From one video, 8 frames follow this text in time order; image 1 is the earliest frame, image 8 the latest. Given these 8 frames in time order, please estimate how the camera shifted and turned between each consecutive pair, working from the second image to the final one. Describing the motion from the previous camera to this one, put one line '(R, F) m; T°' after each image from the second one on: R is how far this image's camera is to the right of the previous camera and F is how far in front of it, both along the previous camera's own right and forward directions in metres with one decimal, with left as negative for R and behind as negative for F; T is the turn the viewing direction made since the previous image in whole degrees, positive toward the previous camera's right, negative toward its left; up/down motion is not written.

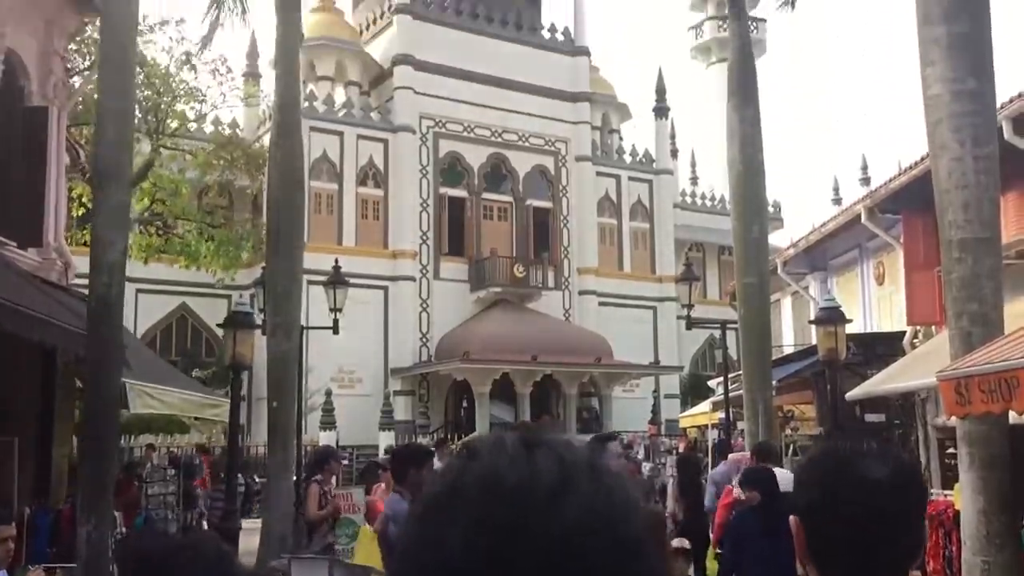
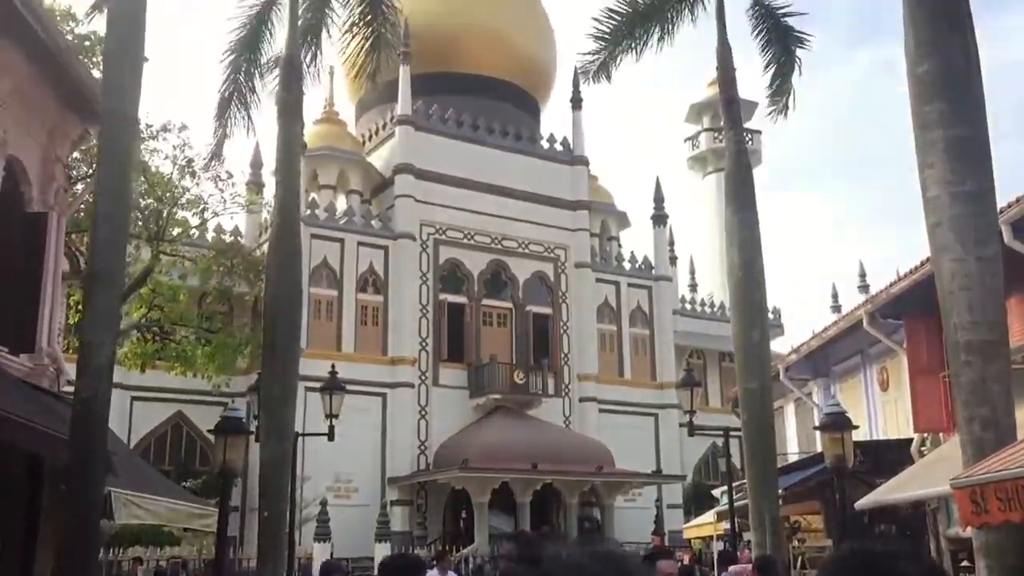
(0.0, +0.1) m; 0°
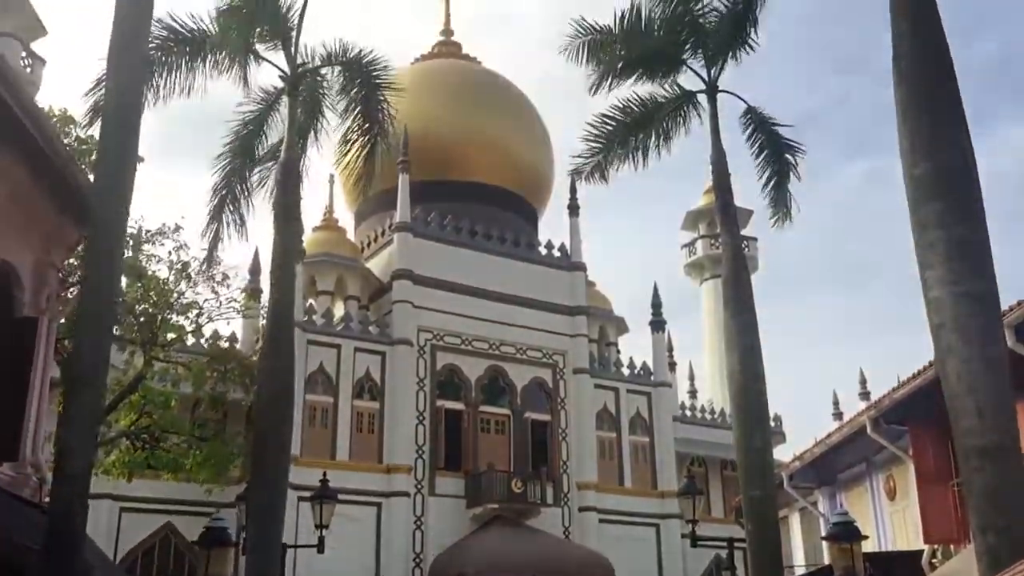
(0.0, +0.1) m; 0°
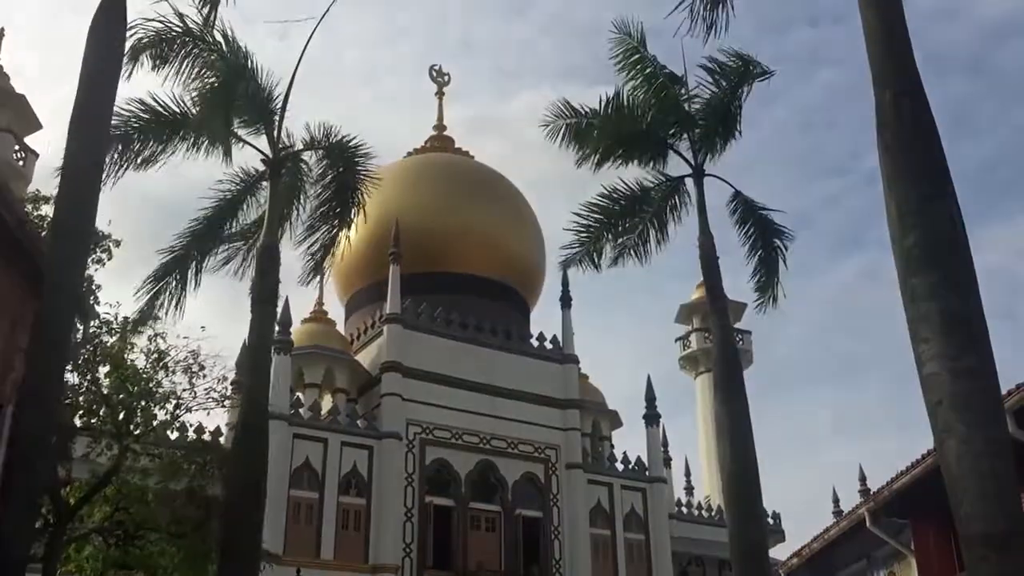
(+0.1, +0.3) m; 0°
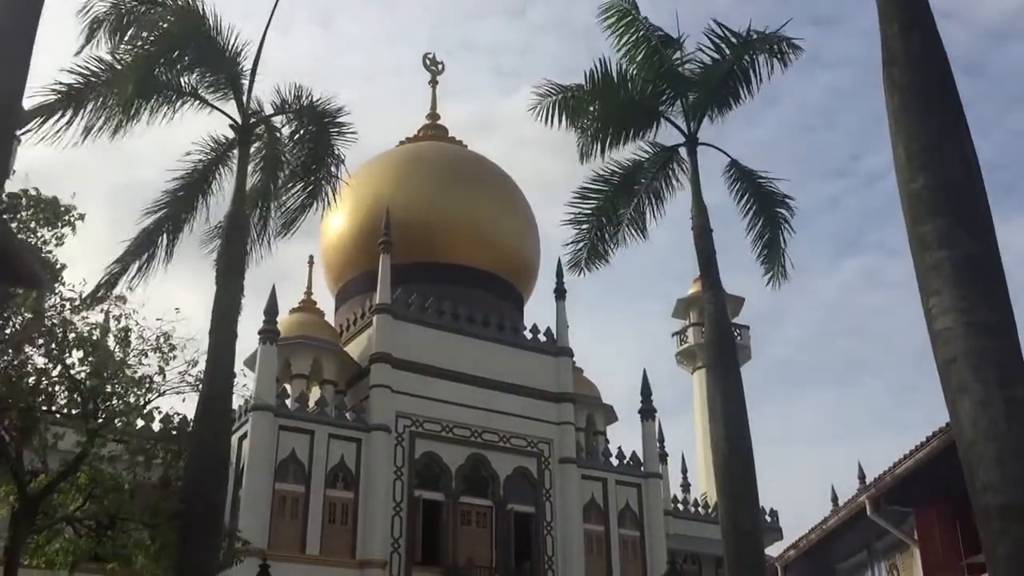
(+0.2, +0.5) m; 0°
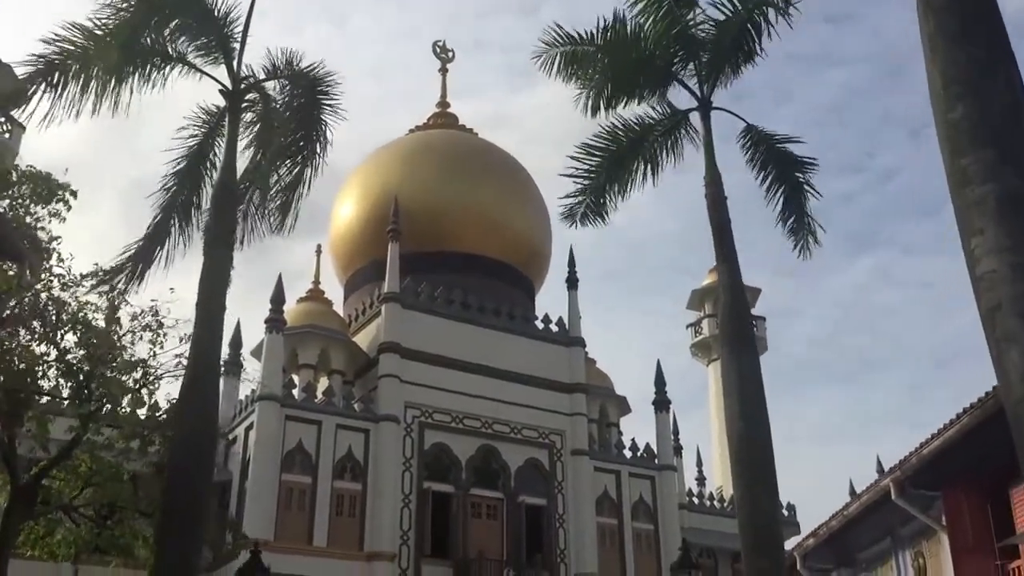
(+0.1, +0.5) m; -1°
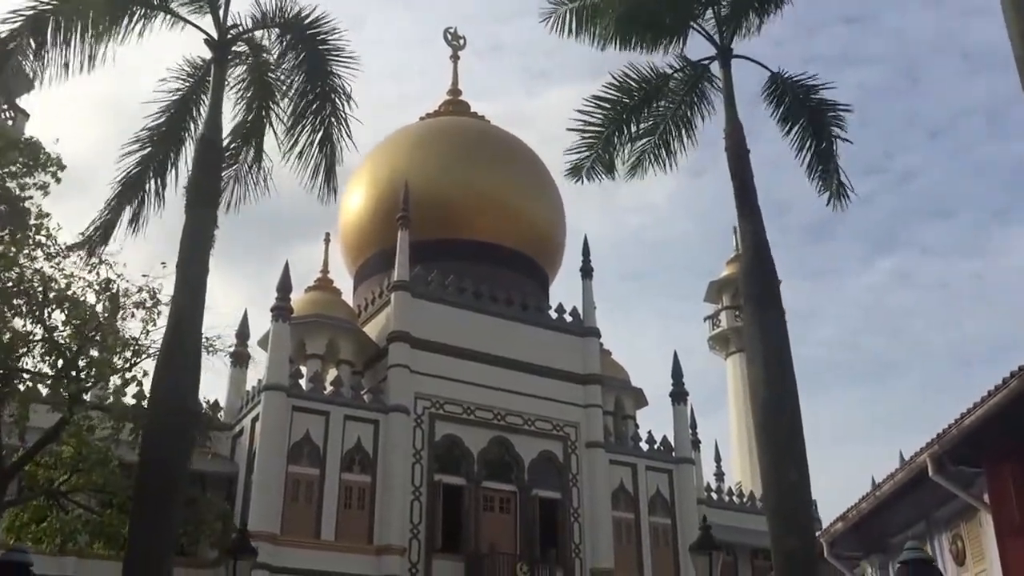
(+0.1, +0.6) m; -1°
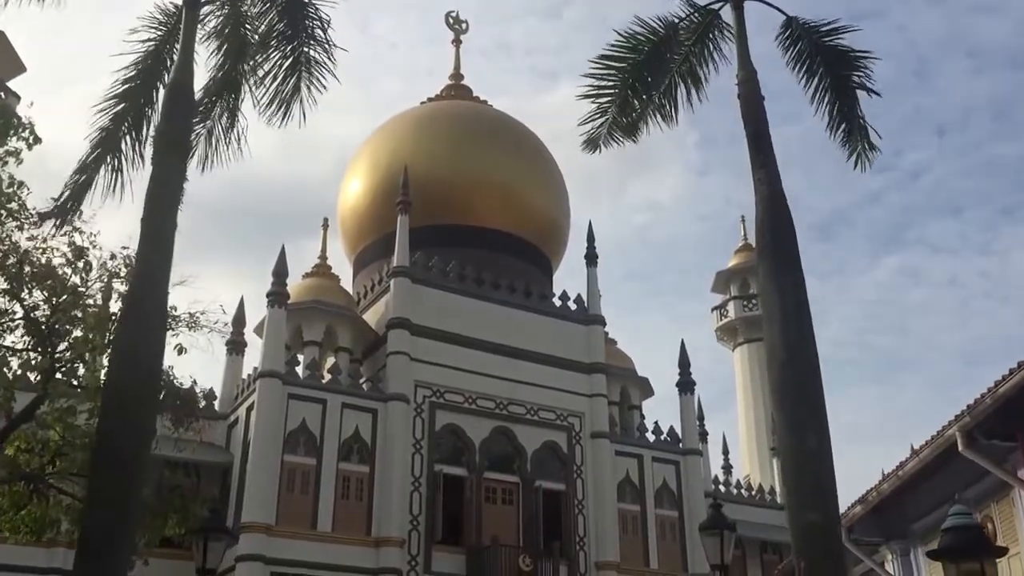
(+0.1, +0.6) m; 0°
